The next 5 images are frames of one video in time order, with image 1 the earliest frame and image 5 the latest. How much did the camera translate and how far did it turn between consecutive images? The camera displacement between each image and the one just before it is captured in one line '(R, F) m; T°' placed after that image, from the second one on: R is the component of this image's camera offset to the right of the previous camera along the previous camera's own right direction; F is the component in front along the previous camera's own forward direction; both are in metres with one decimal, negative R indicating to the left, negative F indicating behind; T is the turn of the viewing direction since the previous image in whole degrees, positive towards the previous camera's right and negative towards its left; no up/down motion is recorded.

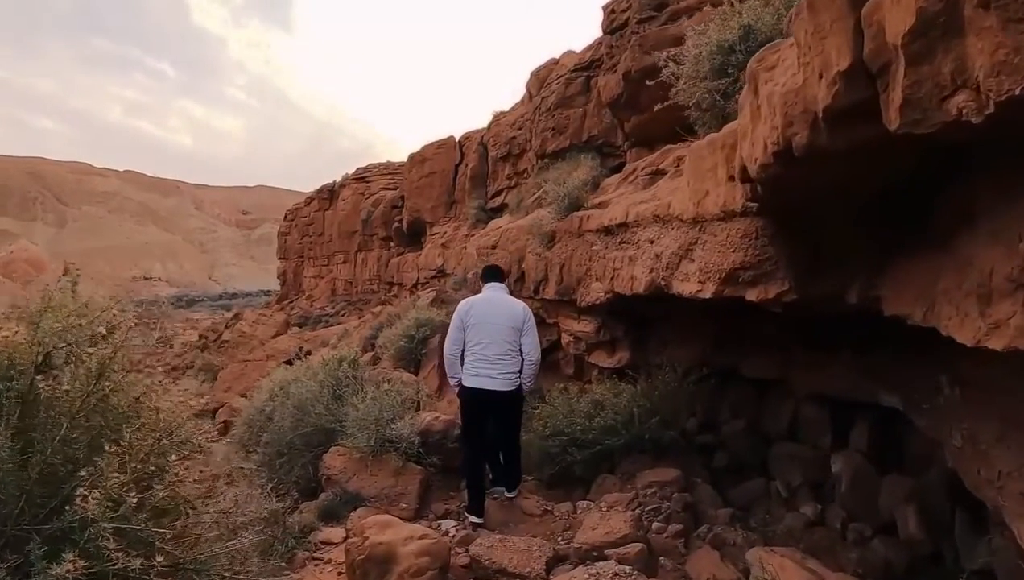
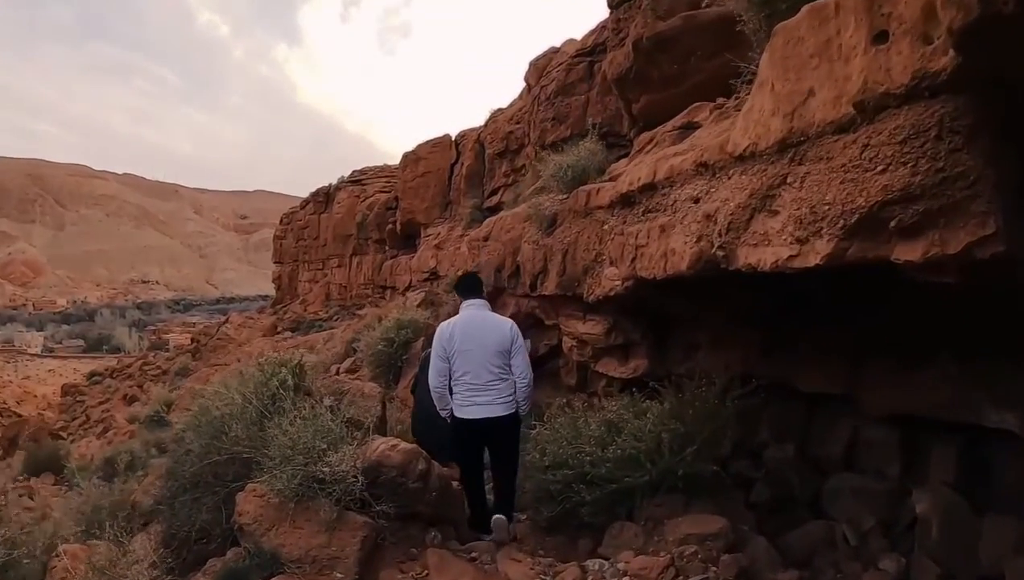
(+0.1, +1.7) m; 0°
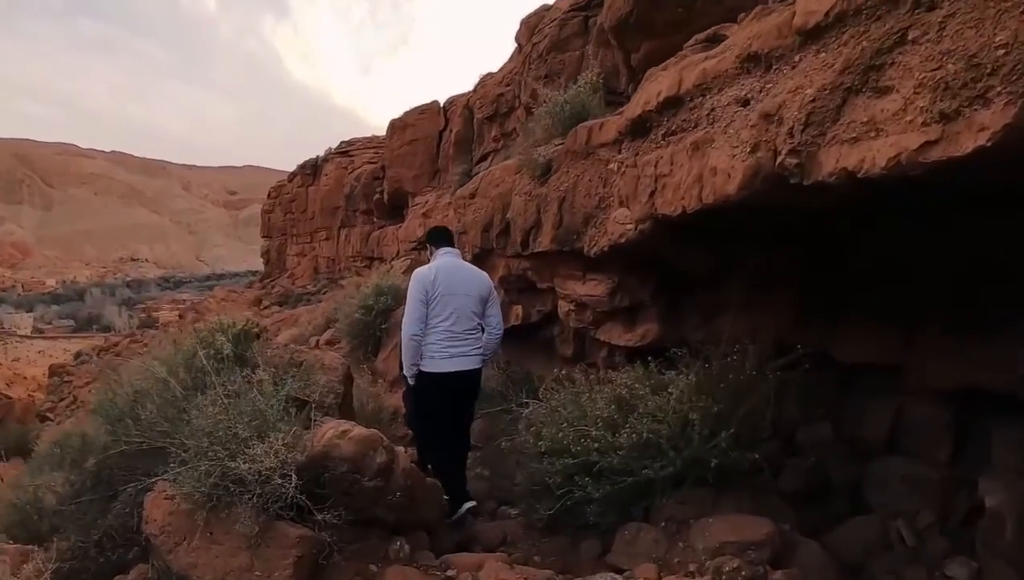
(0.0, +1.1) m; +1°
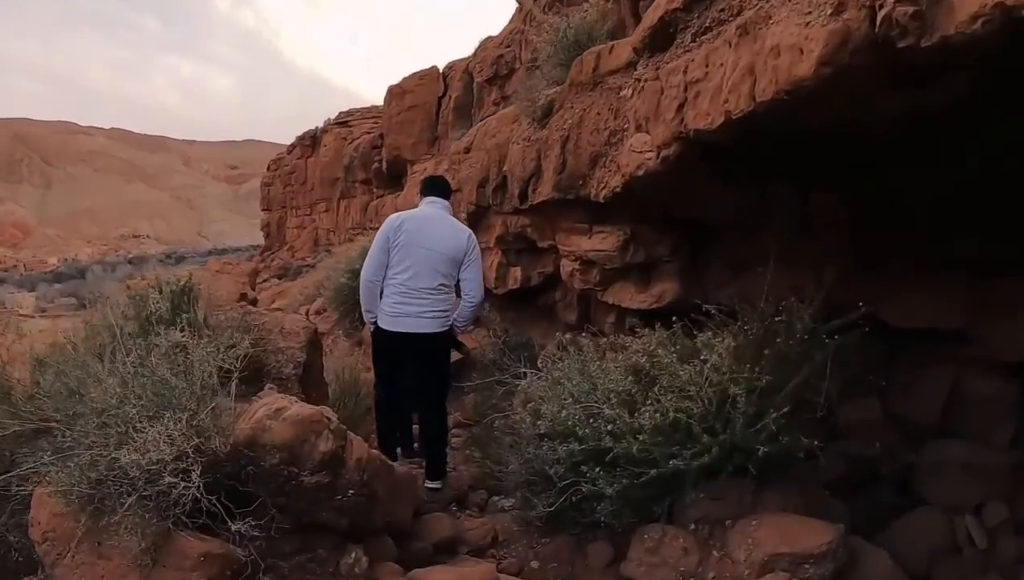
(0.0, +0.8) m; 0°
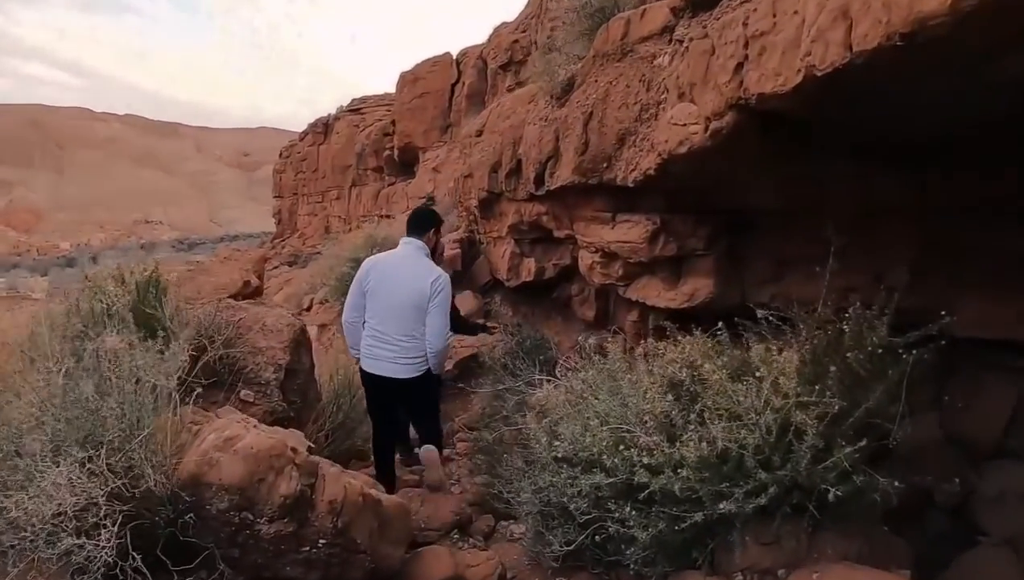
(0.0, +0.6) m; -1°
